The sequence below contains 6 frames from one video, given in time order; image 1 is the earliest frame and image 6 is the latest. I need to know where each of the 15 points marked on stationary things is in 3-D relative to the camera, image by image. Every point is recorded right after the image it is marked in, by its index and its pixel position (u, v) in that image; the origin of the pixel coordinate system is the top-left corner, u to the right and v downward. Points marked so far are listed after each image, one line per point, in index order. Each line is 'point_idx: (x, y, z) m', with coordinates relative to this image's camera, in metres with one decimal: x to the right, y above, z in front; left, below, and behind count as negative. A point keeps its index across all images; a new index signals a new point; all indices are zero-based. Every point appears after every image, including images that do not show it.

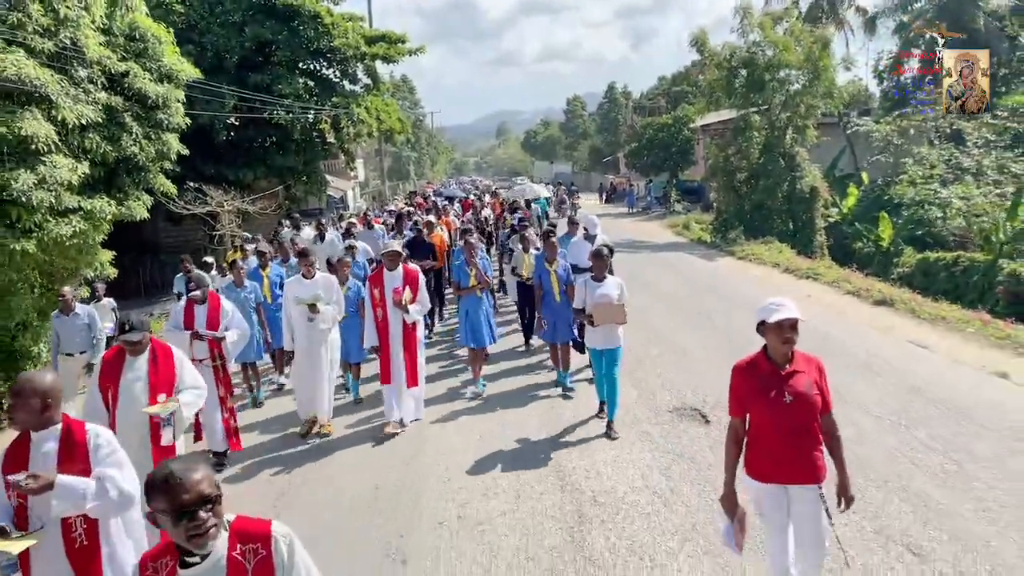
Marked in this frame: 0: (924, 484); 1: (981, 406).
0: (+2.7, -1.3, +4.9) m
1: (+4.1, -1.1, +6.5) m
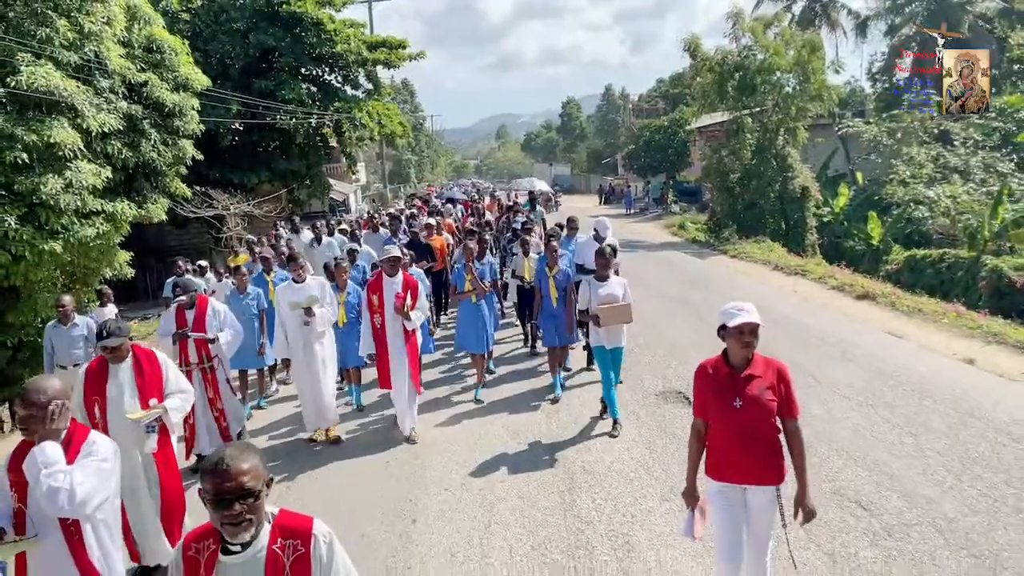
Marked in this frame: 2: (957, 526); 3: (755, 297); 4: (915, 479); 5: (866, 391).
0: (+2.7, -1.3, +5.4) m
1: (+4.1, -1.0, +7.0) m
2: (+2.6, -1.4, +4.3) m
3: (+4.2, -0.2, +12.8) m
4: (+2.7, -1.3, +4.9) m
5: (+3.3, -1.0, +7.0) m
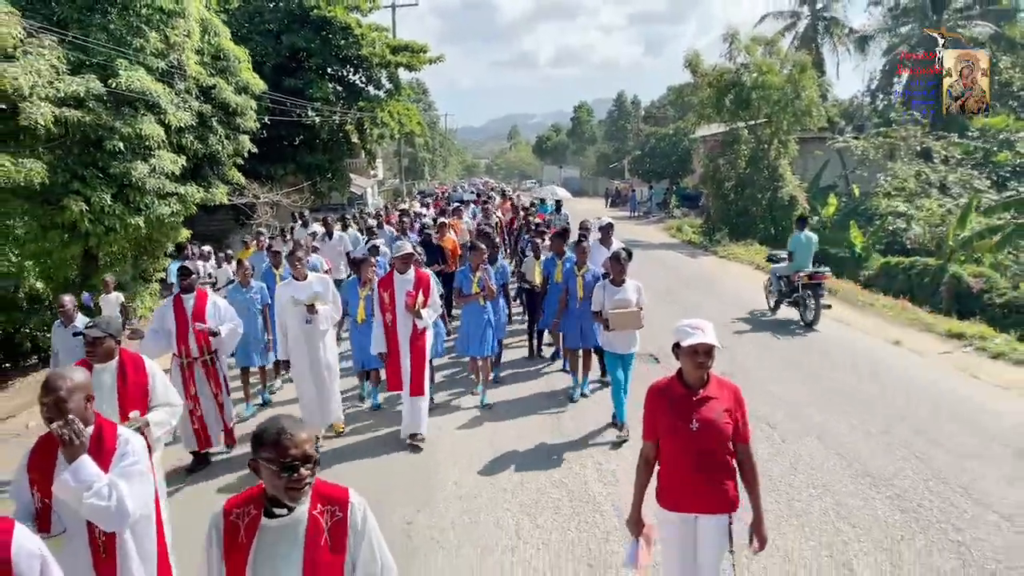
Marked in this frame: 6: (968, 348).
0: (+2.7, -1.1, +7.1) m
1: (+4.1, -0.9, +8.6) m
2: (+2.6, -1.2, +6.0) m
3: (+4.3, -0.1, +14.5) m
4: (+2.7, -1.1, +6.6) m
5: (+3.4, -0.9, +8.7) m
6: (+5.7, -0.8, +9.4) m
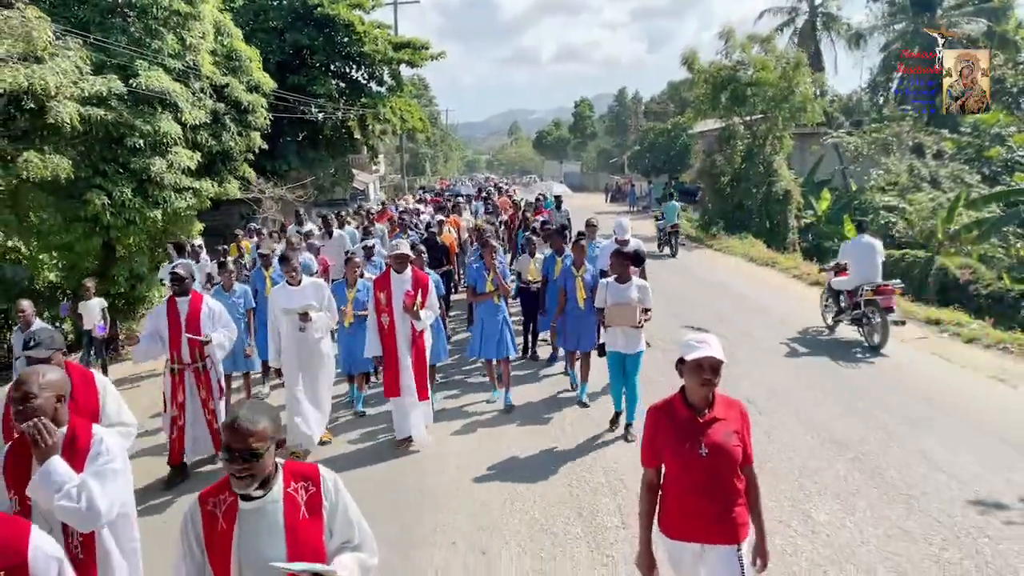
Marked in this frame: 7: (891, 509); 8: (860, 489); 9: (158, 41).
0: (+2.7, -1.0, +7.6) m
1: (+4.1, -0.8, +9.2) m
2: (+2.6, -1.1, +6.5) m
3: (+4.3, +0.1, +15.0) m
4: (+2.7, -1.0, +7.1) m
5: (+3.4, -0.8, +9.2) m
6: (+5.7, -0.6, +9.9) m
7: (+2.3, -1.4, +4.6) m
8: (+2.3, -1.3, +4.9) m
9: (-5.2, +3.6, +11.1) m
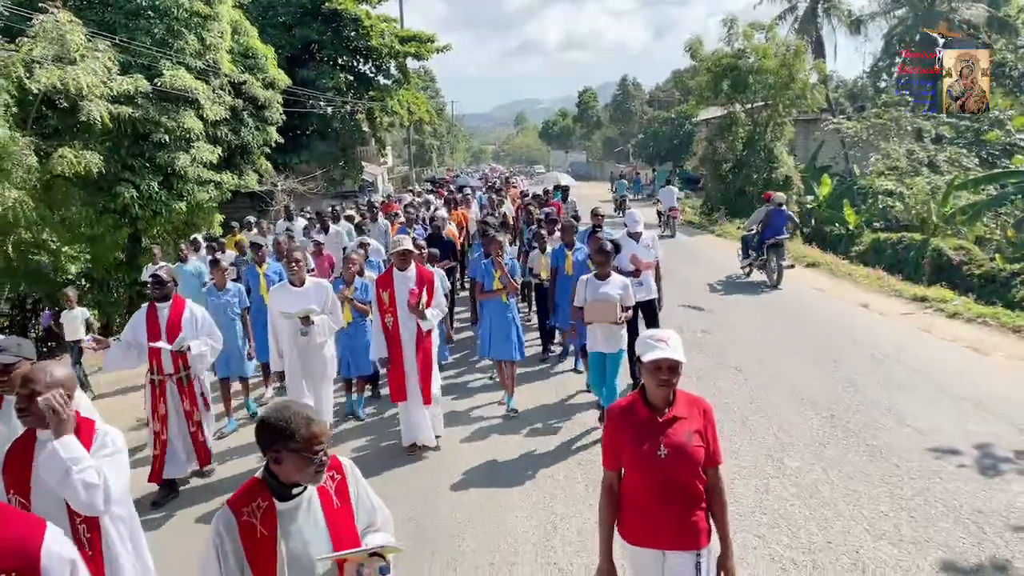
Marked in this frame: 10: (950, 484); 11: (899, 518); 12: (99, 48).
0: (+2.8, -0.7, +8.1) m
1: (+4.2, -0.5, +9.7) m
2: (+2.6, -0.9, +7.1) m
3: (+4.5, +0.5, +15.5) m
4: (+2.7, -0.8, +7.7) m
5: (+3.5, -0.5, +9.7) m
6: (+5.8, -0.3, +10.4) m
7: (+2.4, -1.2, +5.2) m
8: (+2.3, -1.1, +5.5) m
9: (-5.2, +3.8, +11.7) m
10: (+2.8, -1.2, +4.7) m
11: (+2.2, -1.3, +4.4) m
12: (-5.7, +3.3, +10.4) m
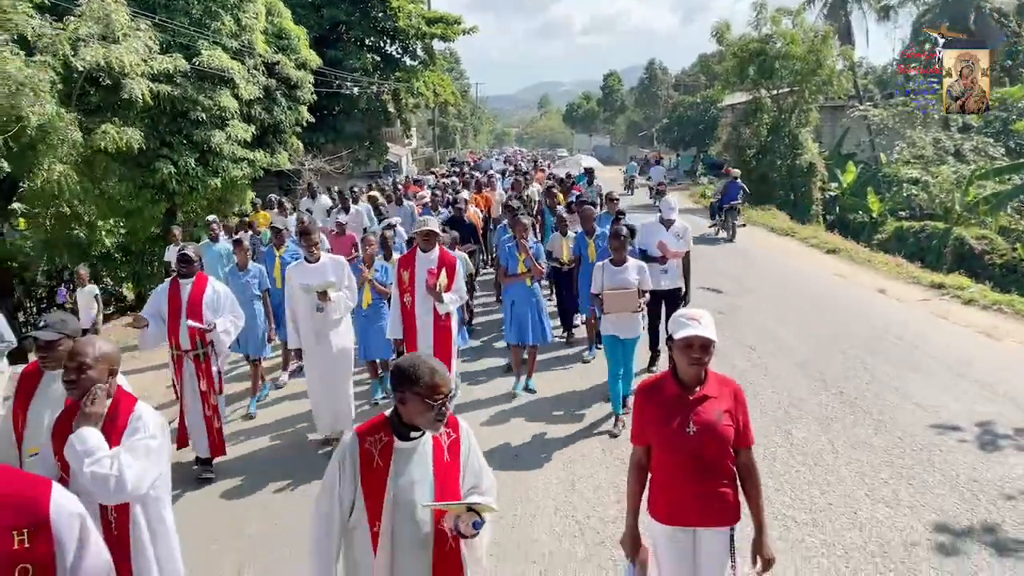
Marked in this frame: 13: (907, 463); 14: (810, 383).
0: (+3.0, -0.5, +8.4) m
1: (+4.5, -0.3, +9.9) m
2: (+2.9, -0.7, +7.3) m
3: (+4.9, +0.8, +15.7) m
4: (+3.0, -0.6, +7.9) m
5: (+3.7, -0.3, +10.0) m
6: (+6.1, -0.1, +10.6) m
7: (+2.5, -1.0, +5.5) m
8: (+2.5, -1.0, +5.7) m
9: (-4.8, +4.3, +12.1) m
10: (+2.9, -1.1, +5.0) m
11: (+2.4, -1.2, +4.6) m
12: (-5.3, +3.7, +10.8) m
13: (+2.6, -1.1, +4.9) m
14: (+2.6, -0.8, +6.6) m
